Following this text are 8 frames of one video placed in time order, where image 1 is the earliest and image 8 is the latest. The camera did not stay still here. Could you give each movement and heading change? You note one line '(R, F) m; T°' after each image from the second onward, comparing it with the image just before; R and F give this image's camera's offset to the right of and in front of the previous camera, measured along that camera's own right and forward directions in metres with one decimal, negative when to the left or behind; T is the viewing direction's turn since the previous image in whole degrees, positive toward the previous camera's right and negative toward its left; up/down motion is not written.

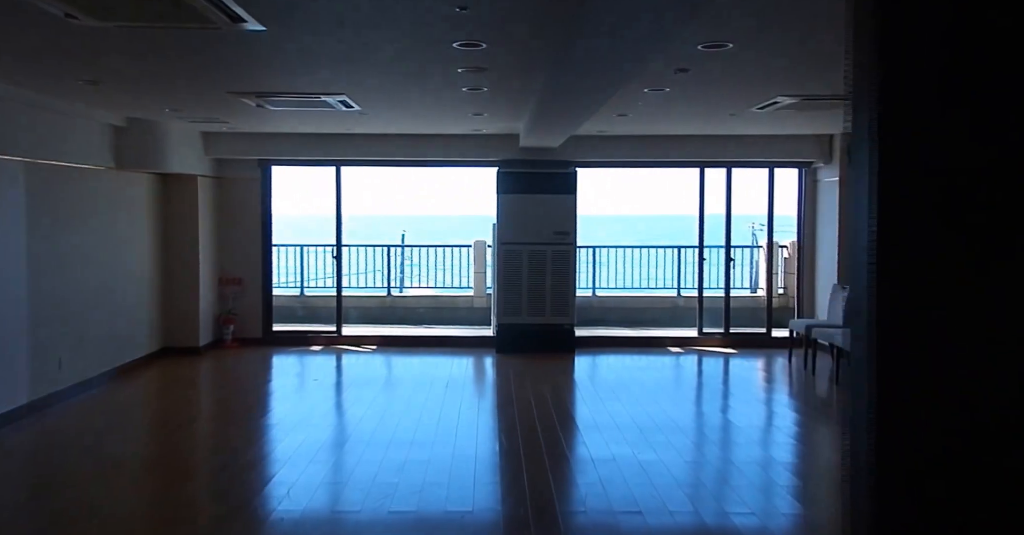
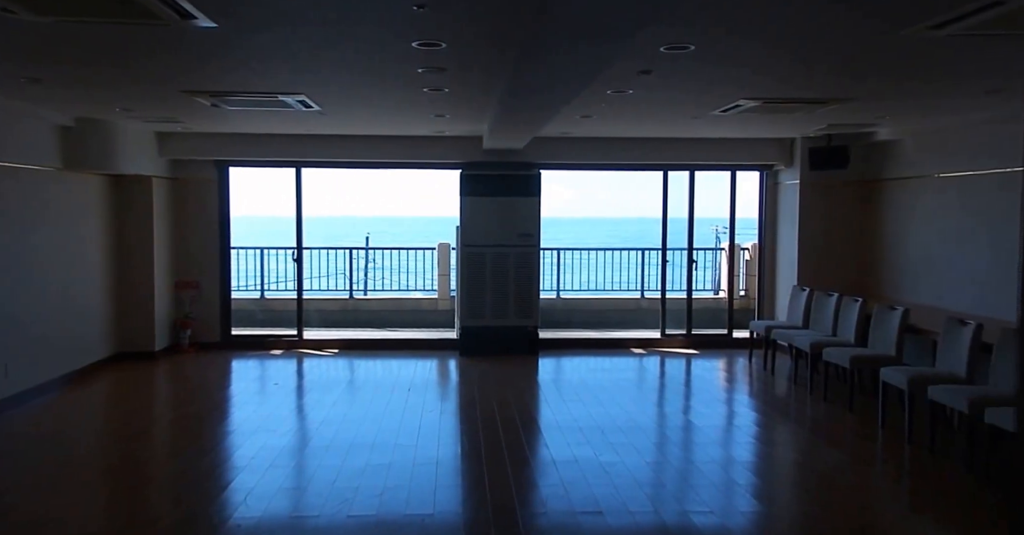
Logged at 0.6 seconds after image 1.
(0.0, 0.0) m; +3°
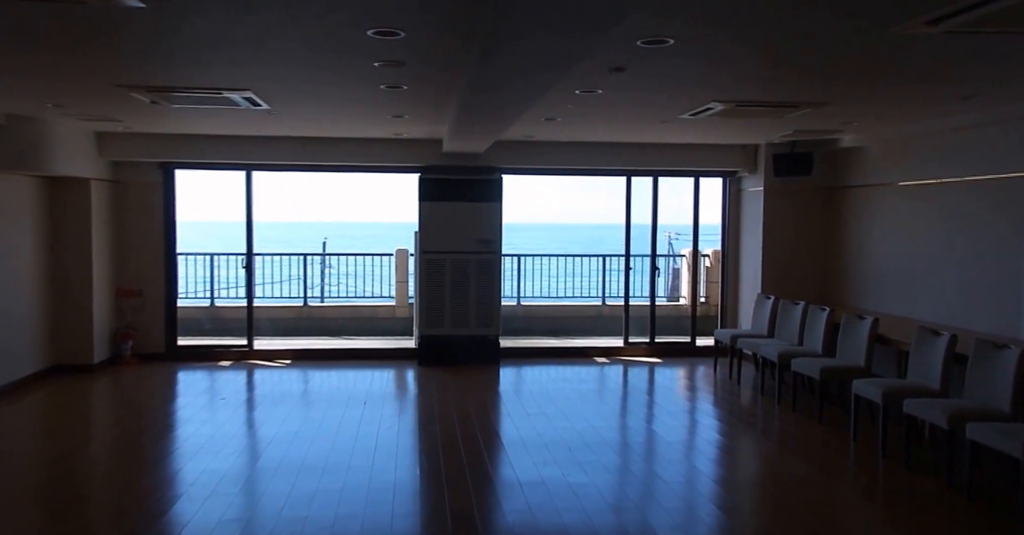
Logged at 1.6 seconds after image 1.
(0.0, +0.2) m; +3°
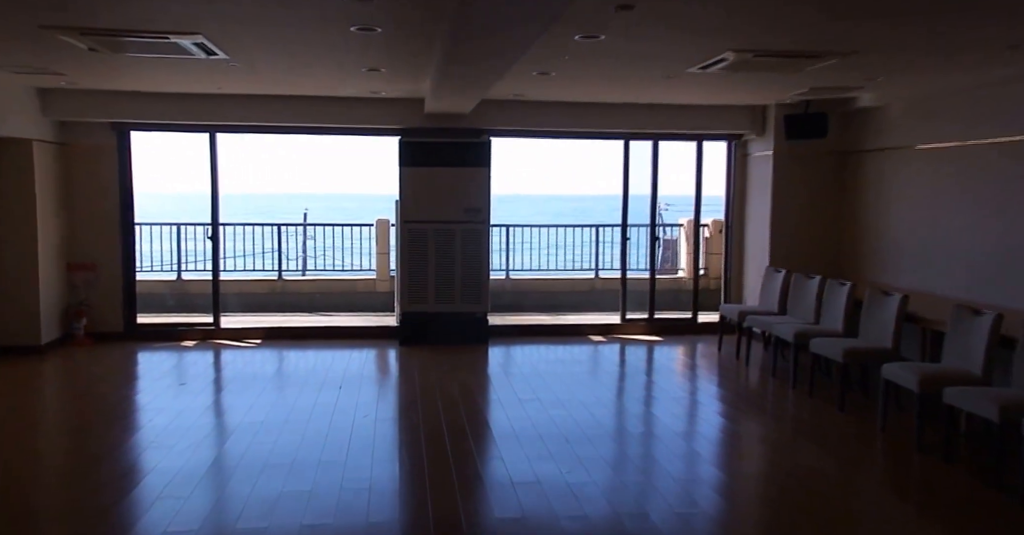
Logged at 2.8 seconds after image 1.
(0.0, +0.5) m; +1°
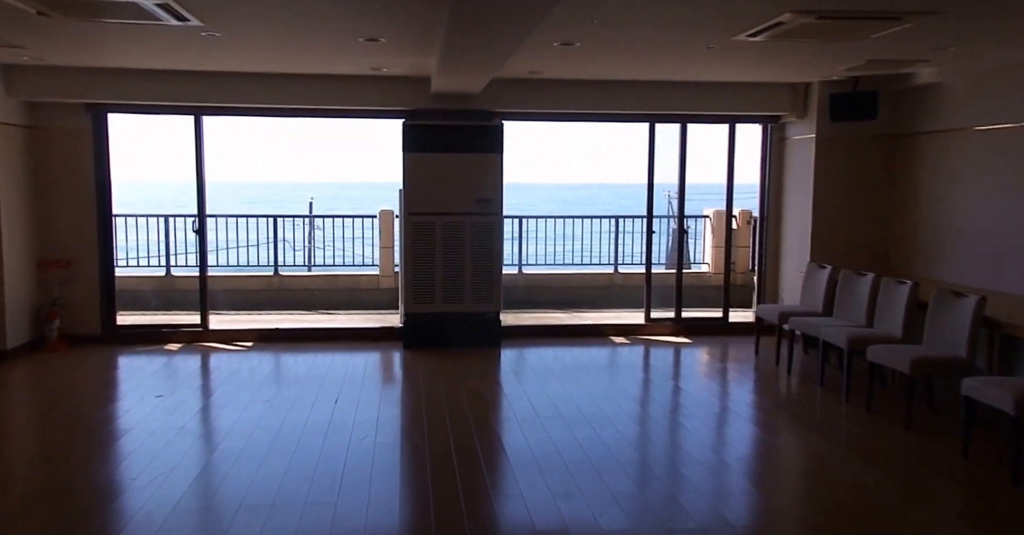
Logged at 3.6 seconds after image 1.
(-0.1, +0.6) m; -1°
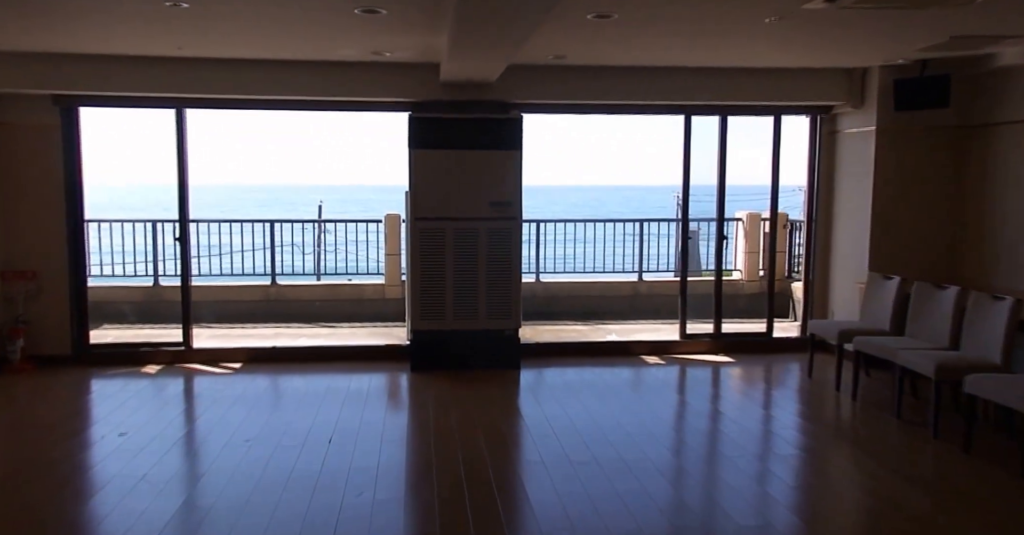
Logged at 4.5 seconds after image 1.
(-0.1, +0.7) m; -1°
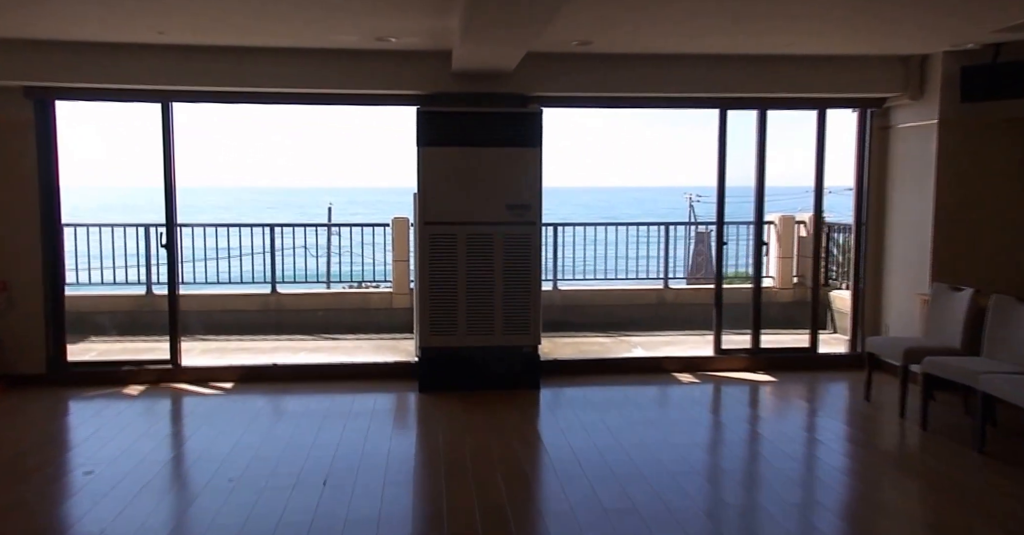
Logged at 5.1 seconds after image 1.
(-0.1, +0.5) m; -1°
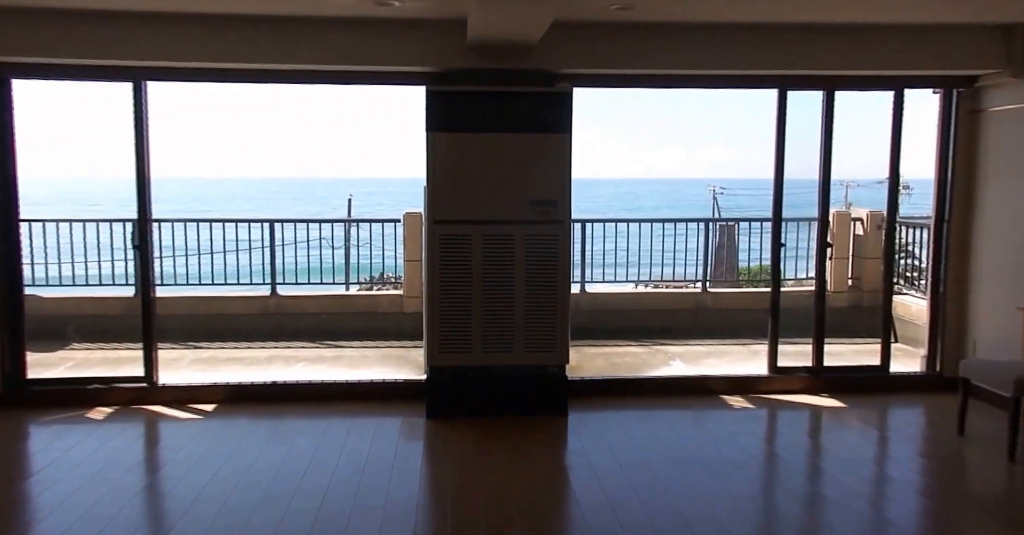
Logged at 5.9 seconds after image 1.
(0.0, +0.7) m; -2°
